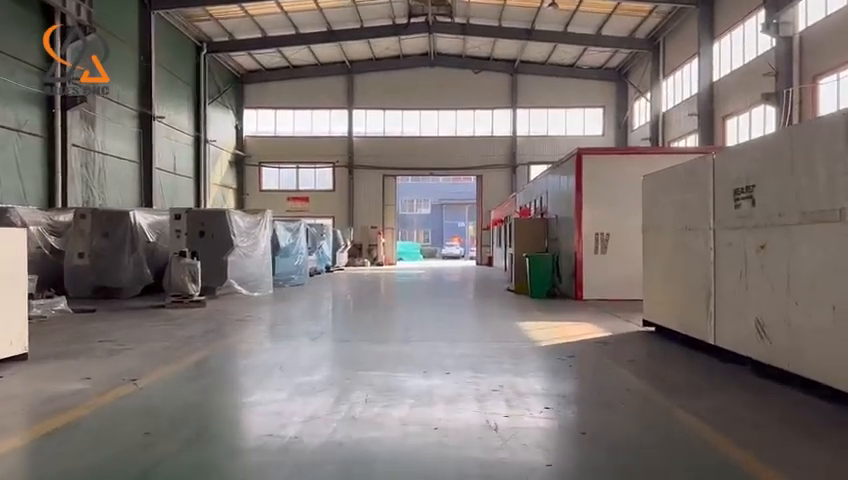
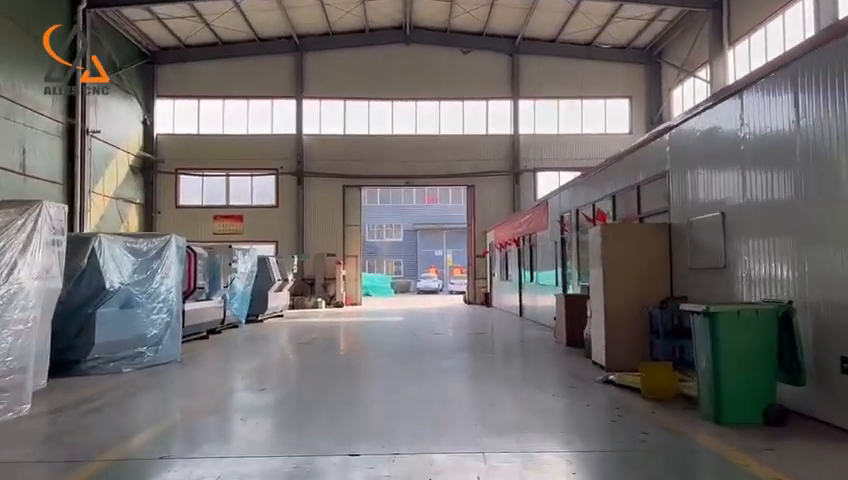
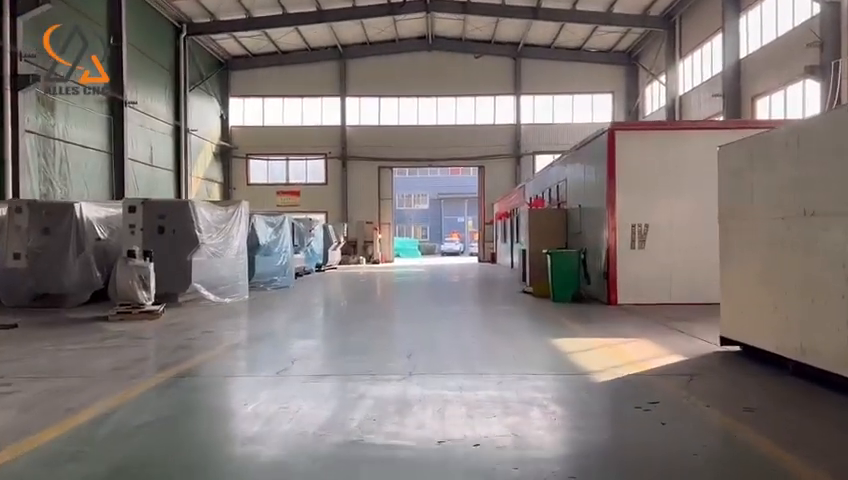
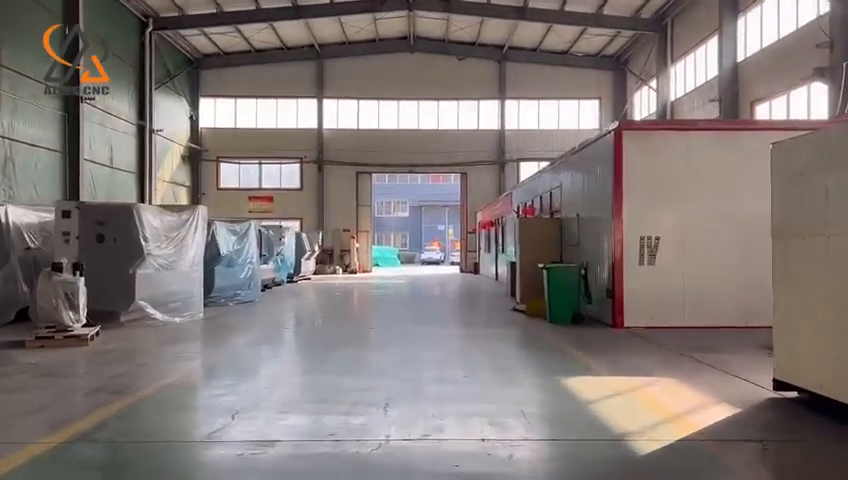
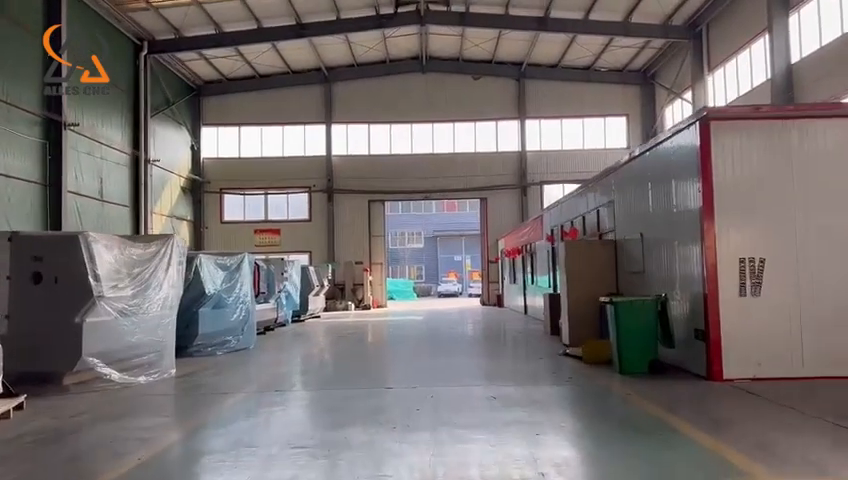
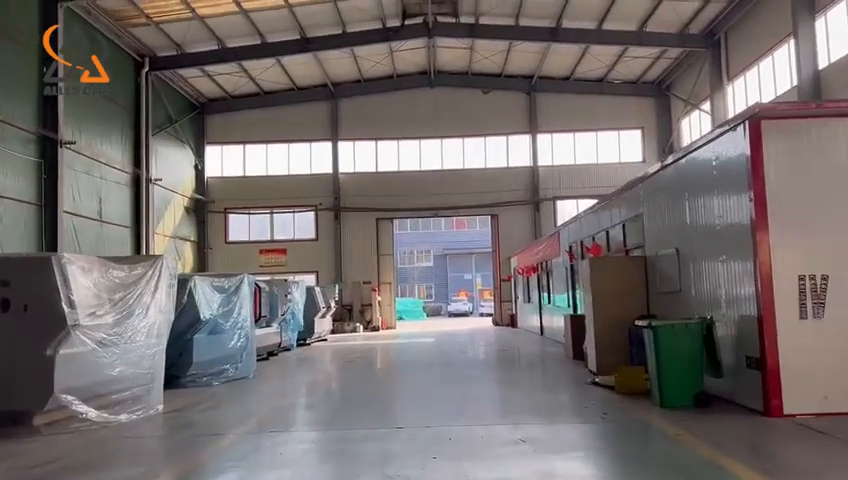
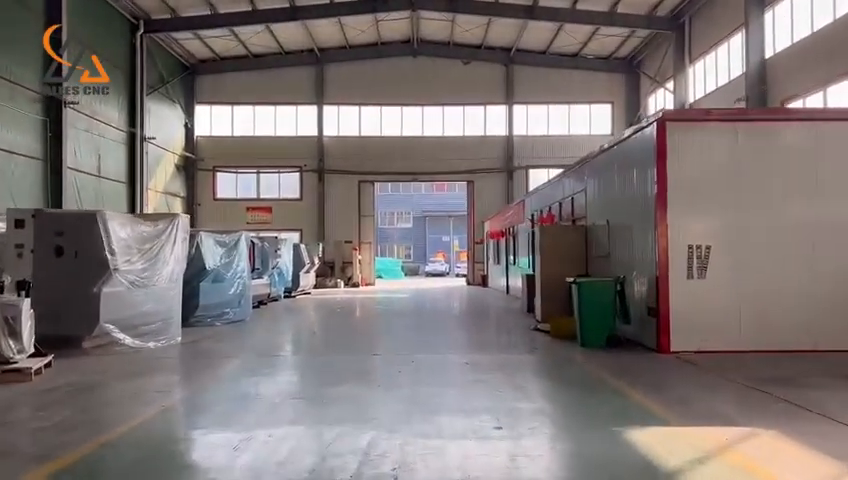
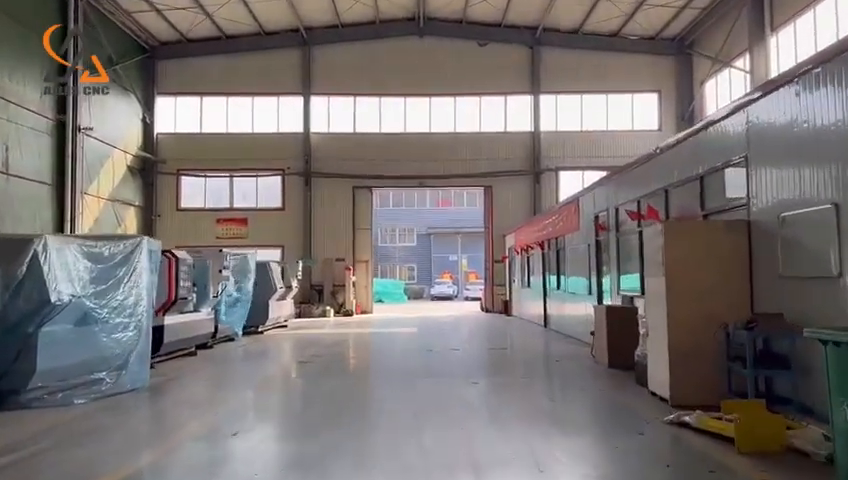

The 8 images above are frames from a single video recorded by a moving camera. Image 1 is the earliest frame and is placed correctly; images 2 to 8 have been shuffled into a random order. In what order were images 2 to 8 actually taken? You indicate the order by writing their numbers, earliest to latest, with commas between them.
3, 4, 7, 5, 6, 2, 8
